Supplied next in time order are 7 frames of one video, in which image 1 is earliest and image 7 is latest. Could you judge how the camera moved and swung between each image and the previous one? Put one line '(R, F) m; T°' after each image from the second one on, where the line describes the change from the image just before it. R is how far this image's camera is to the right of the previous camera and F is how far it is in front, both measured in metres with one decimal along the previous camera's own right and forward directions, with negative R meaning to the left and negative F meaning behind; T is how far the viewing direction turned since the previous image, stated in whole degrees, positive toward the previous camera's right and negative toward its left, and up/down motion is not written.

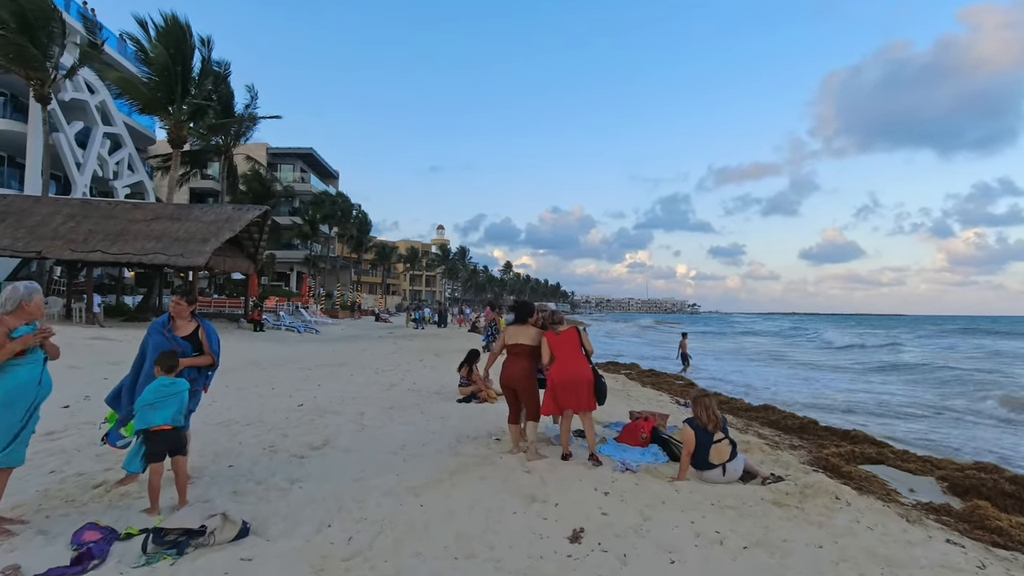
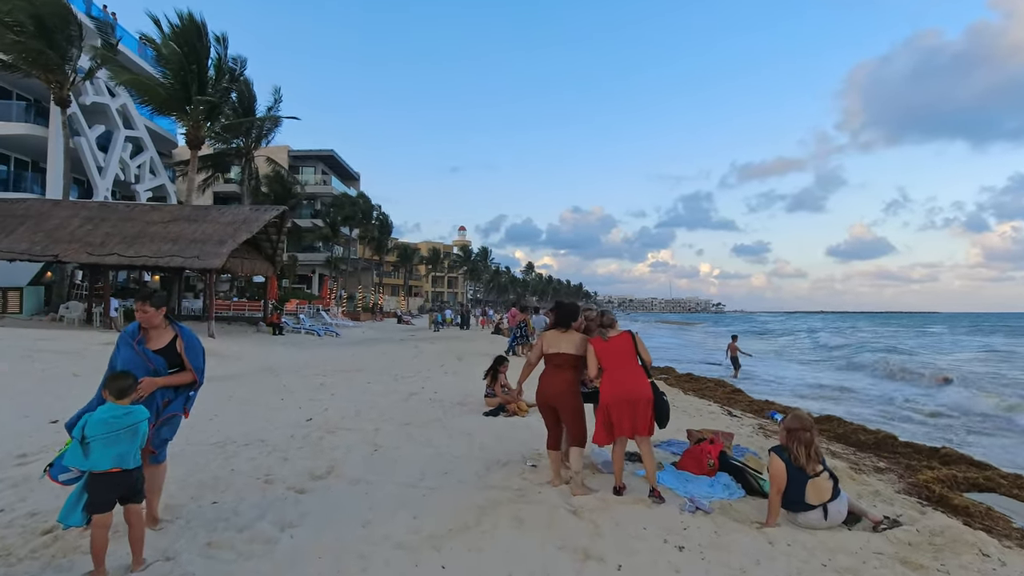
(-0.1, +1.0) m; -2°
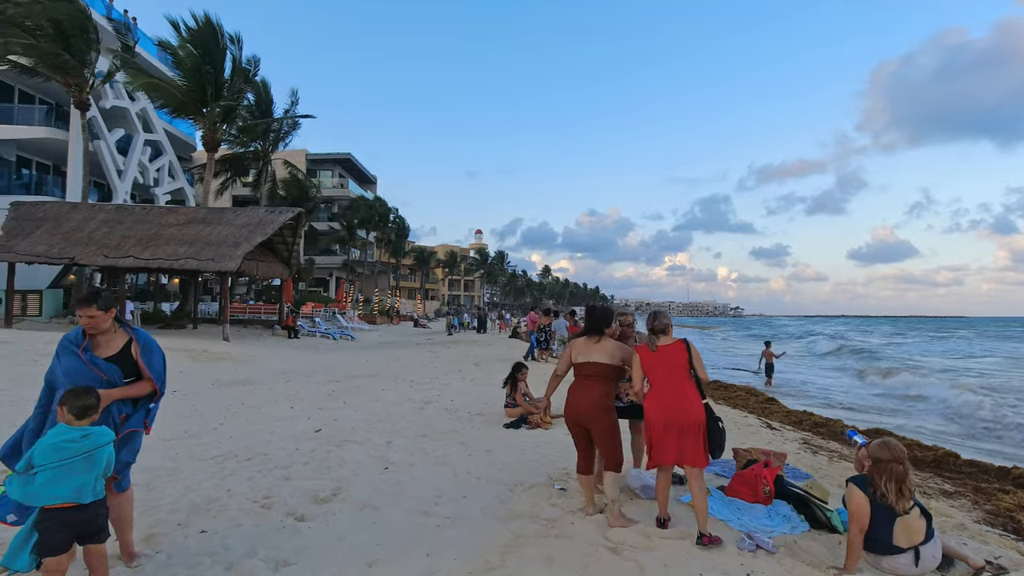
(-0.1, +0.6) m; -2°
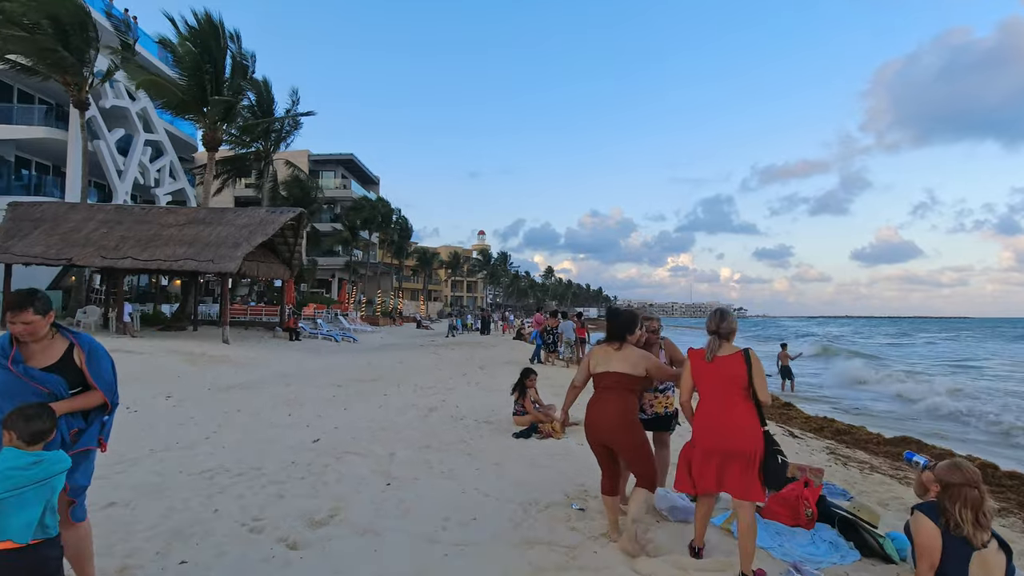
(-0.1, +0.4) m; 0°
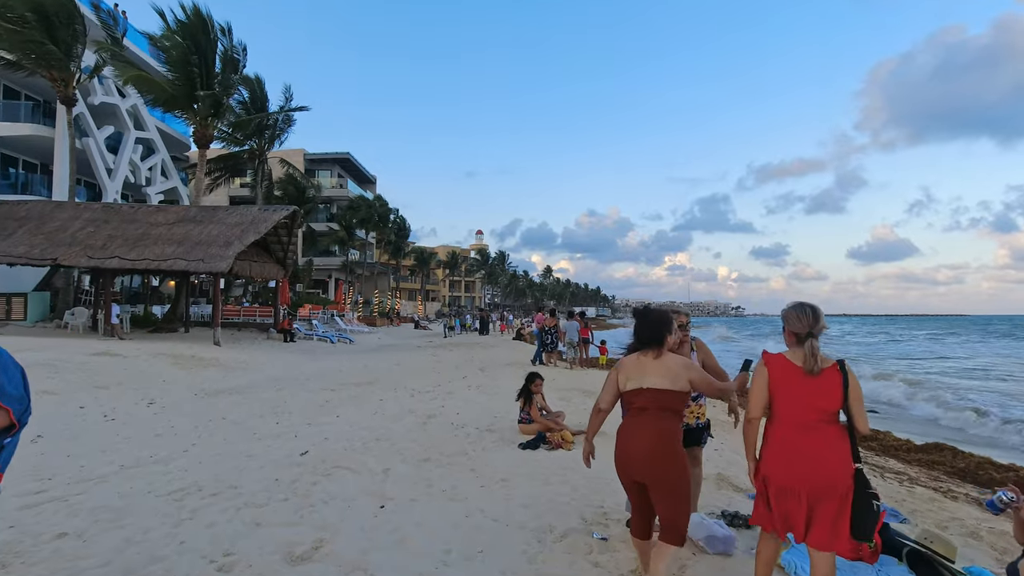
(-0.1, +0.6) m; 0°
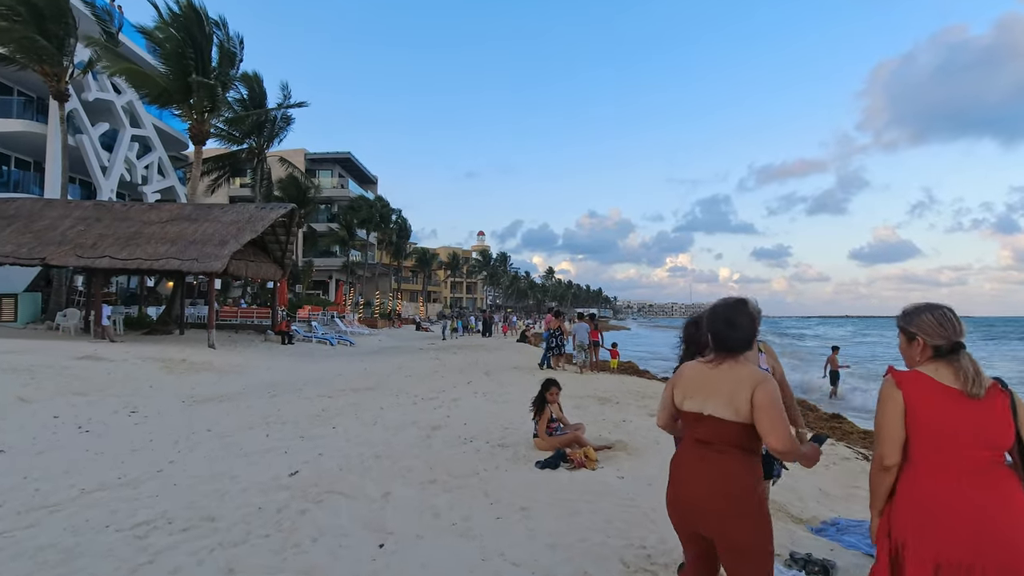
(-0.2, +0.7) m; 0°
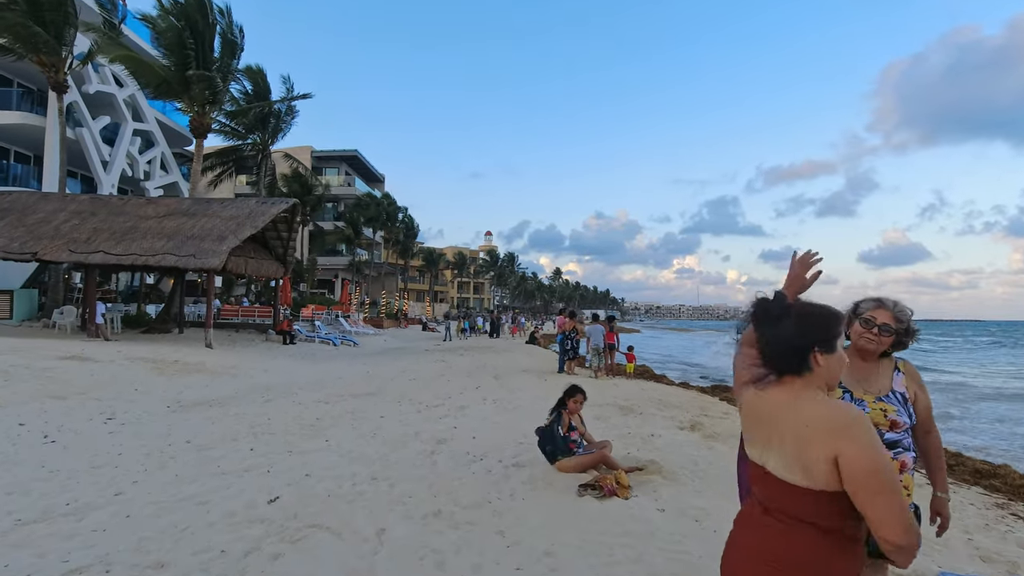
(-0.1, +0.8) m; -1°
